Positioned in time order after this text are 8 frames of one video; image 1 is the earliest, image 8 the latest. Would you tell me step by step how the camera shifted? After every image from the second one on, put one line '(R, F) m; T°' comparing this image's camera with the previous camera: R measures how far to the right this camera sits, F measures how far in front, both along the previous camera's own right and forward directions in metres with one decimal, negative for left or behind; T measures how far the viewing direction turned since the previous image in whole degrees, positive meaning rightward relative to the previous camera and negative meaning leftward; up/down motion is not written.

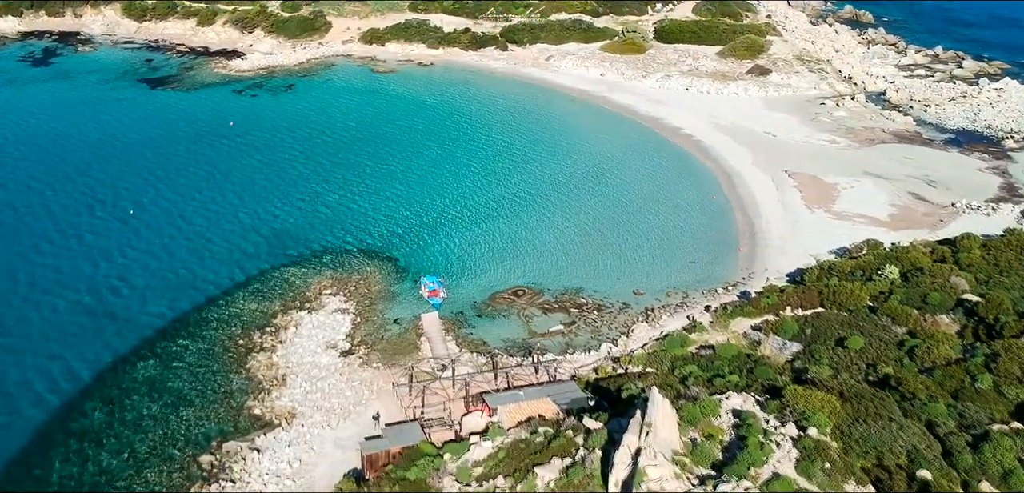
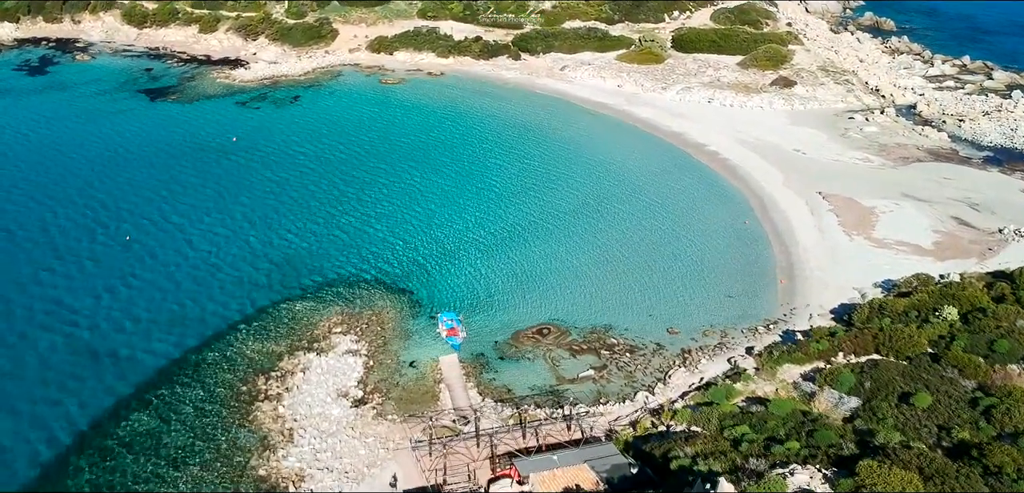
(-0.7, +2.5) m; 0°
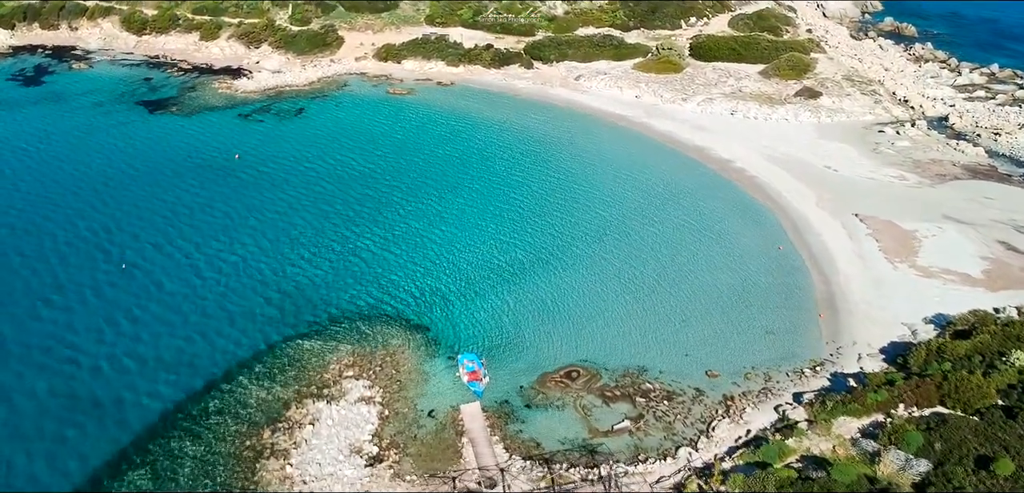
(-0.7, +2.5) m; 0°
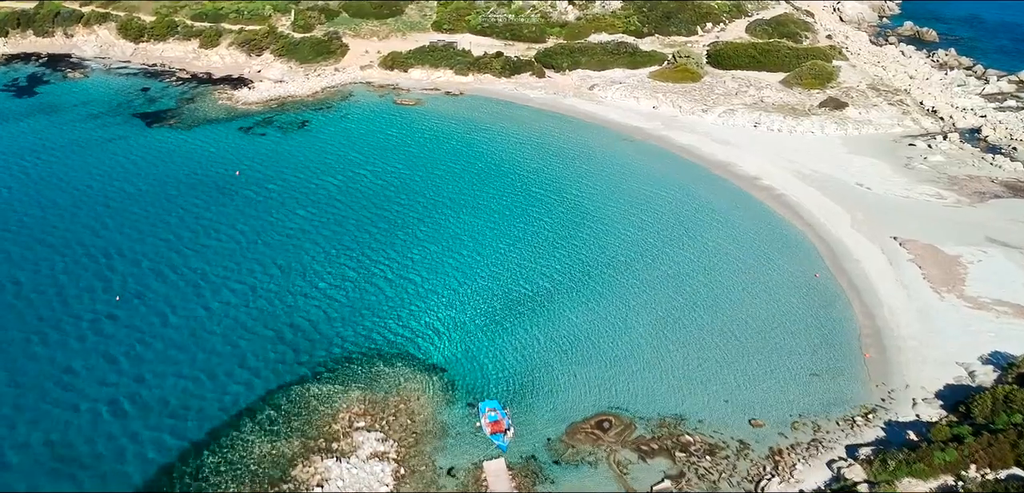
(-0.6, +2.4) m; 0°
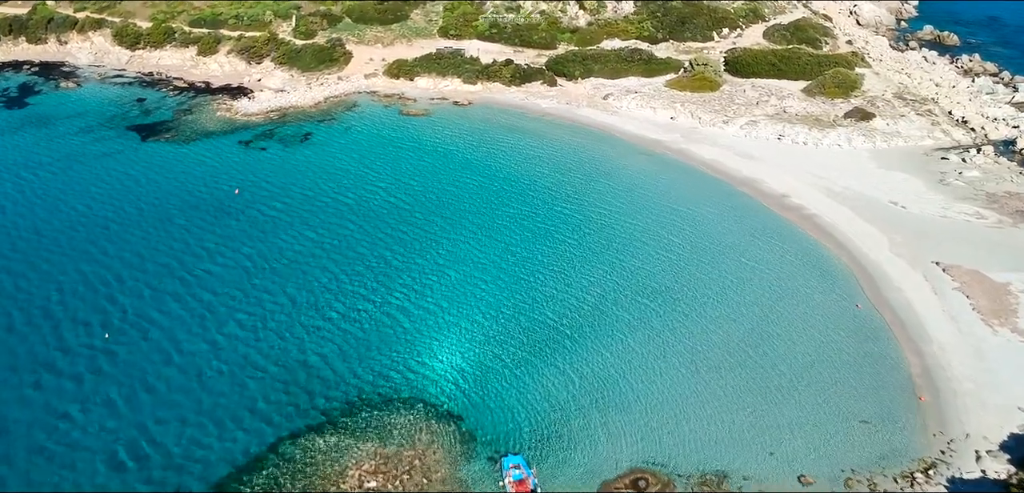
(-0.6, +2.5) m; 0°
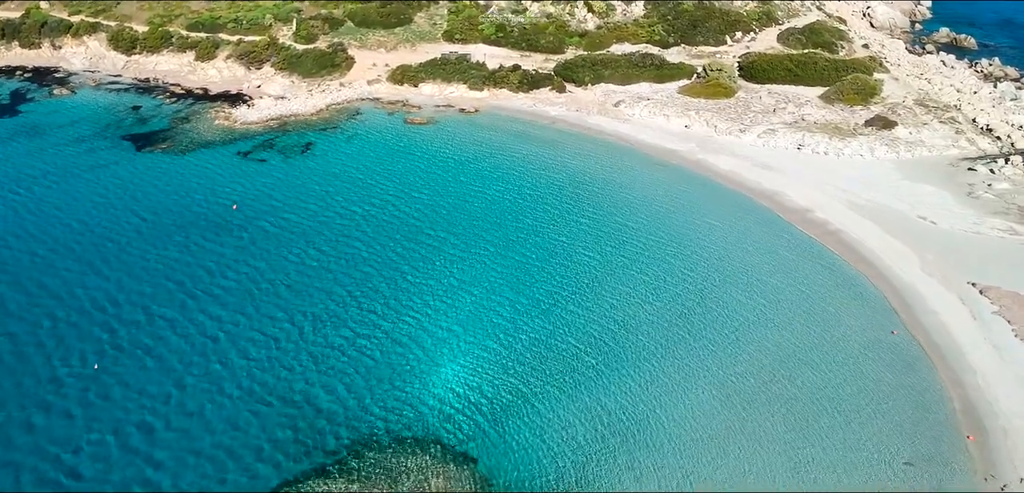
(-0.4, +1.9) m; 0°
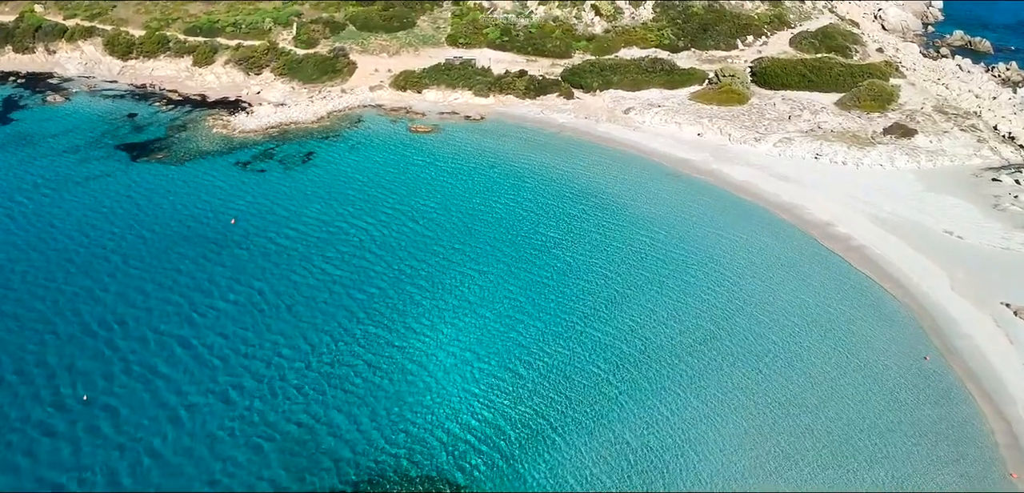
(-0.3, +1.6) m; 0°
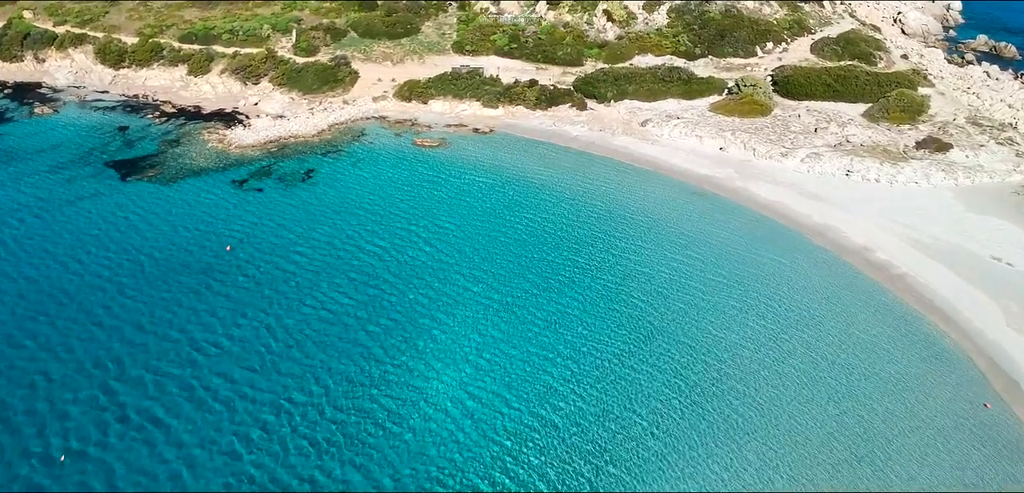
(-0.6, +2.8) m; 0°
